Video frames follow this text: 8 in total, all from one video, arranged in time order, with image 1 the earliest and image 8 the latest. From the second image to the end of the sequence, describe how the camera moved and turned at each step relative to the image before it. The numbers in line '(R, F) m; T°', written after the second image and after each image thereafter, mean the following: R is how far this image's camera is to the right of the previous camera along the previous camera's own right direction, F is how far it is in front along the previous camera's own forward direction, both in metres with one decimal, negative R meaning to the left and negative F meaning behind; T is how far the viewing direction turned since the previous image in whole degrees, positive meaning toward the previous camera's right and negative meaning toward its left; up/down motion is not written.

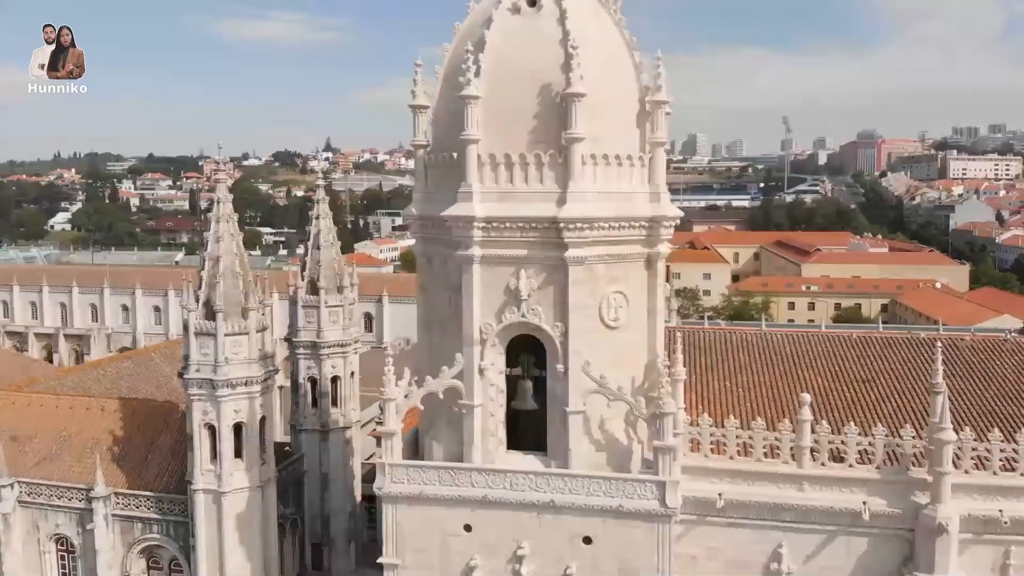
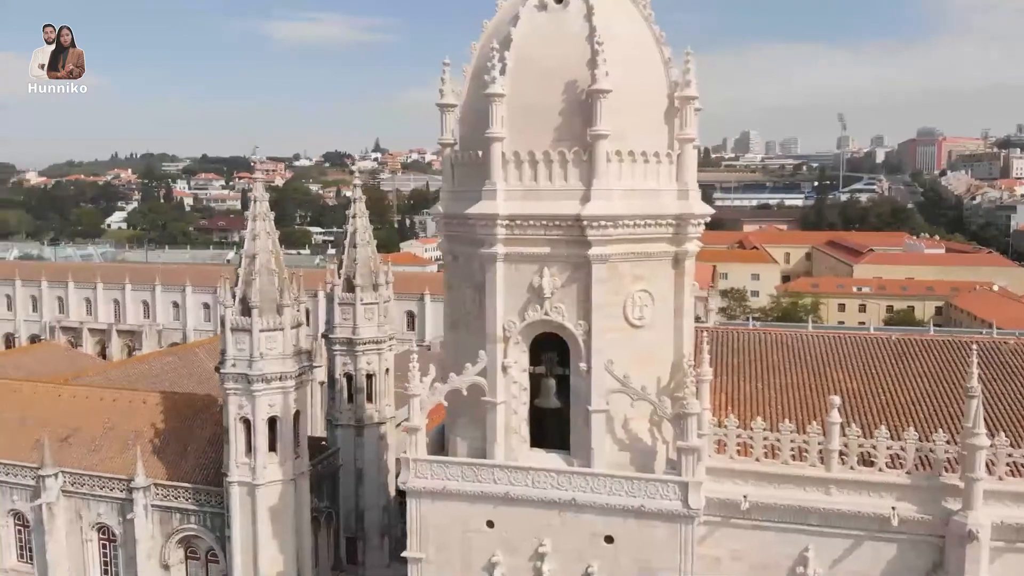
(+0.5, 0.0) m; -3°
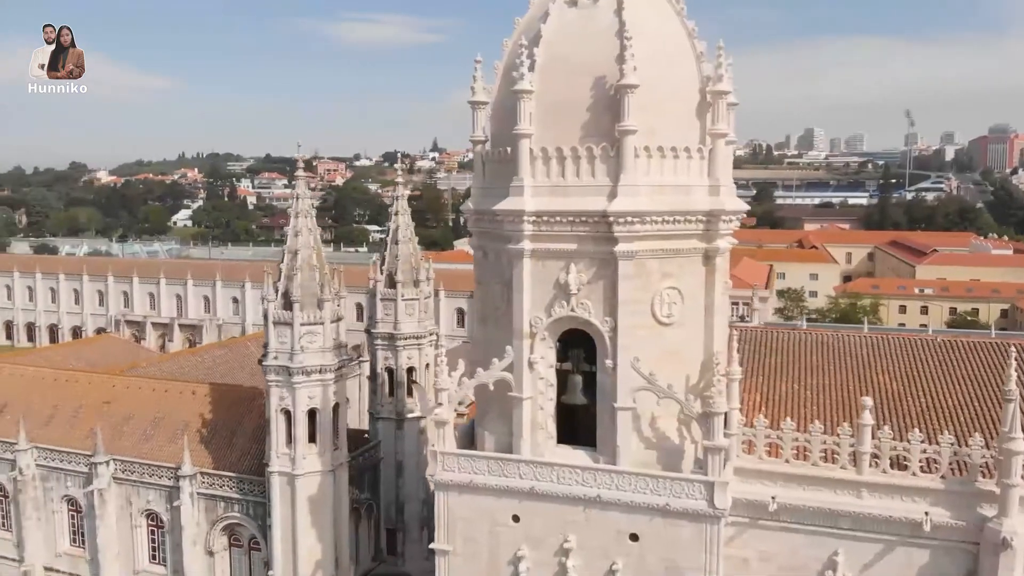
(+0.7, 0.0) m; -4°
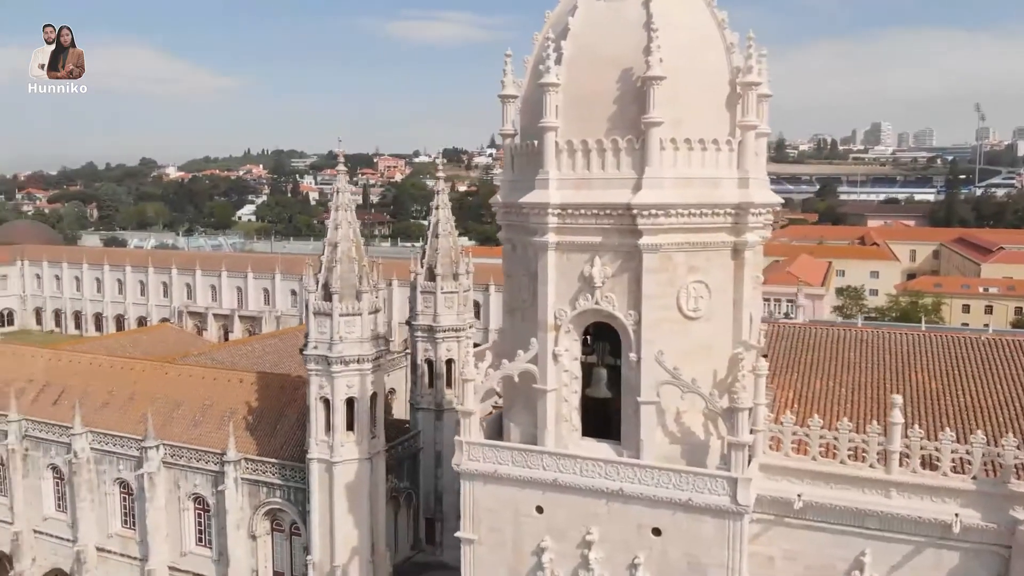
(+0.7, -0.1) m; -4°
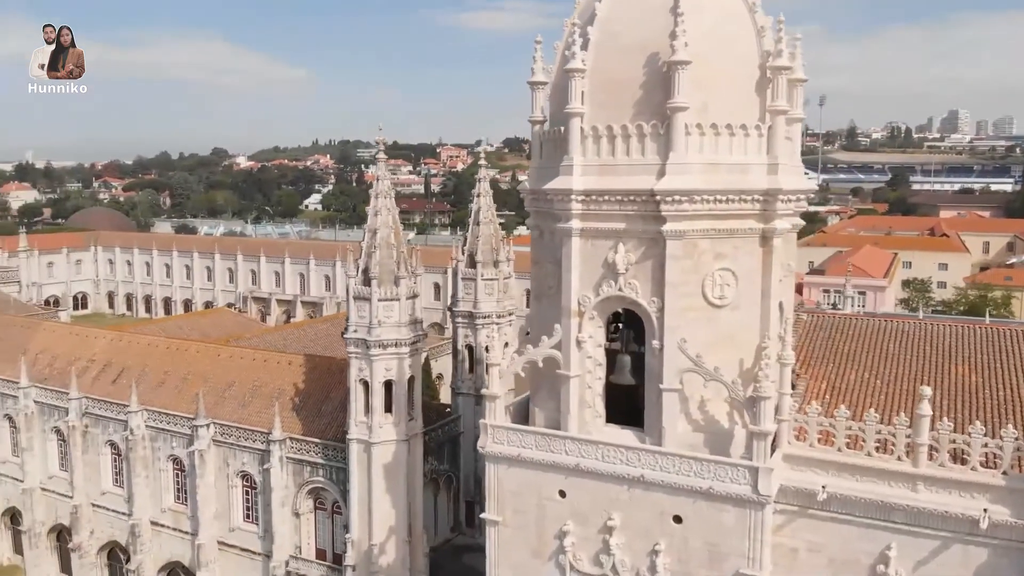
(+0.8, -0.1) m; -5°
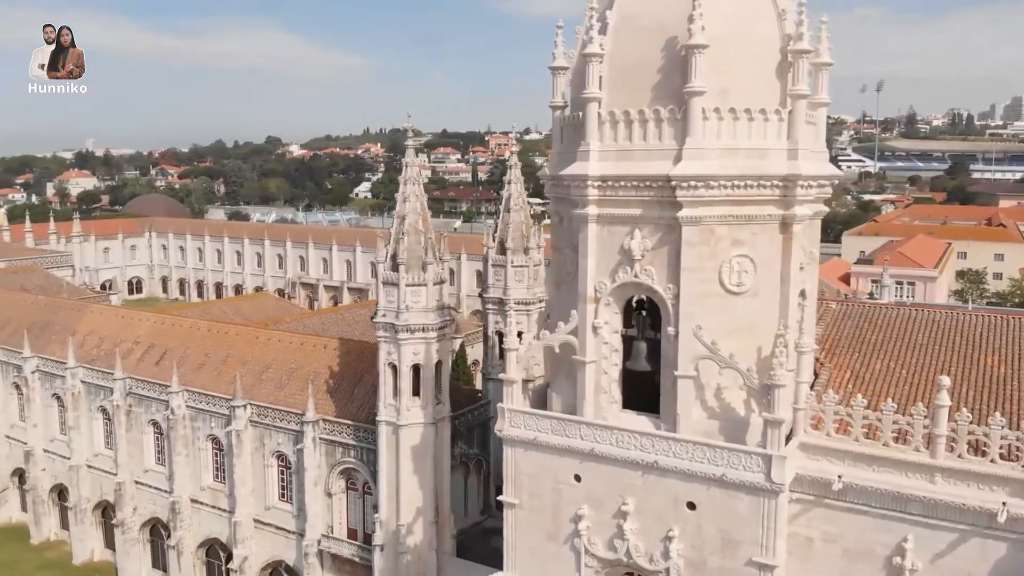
(+0.7, -0.1) m; -4°
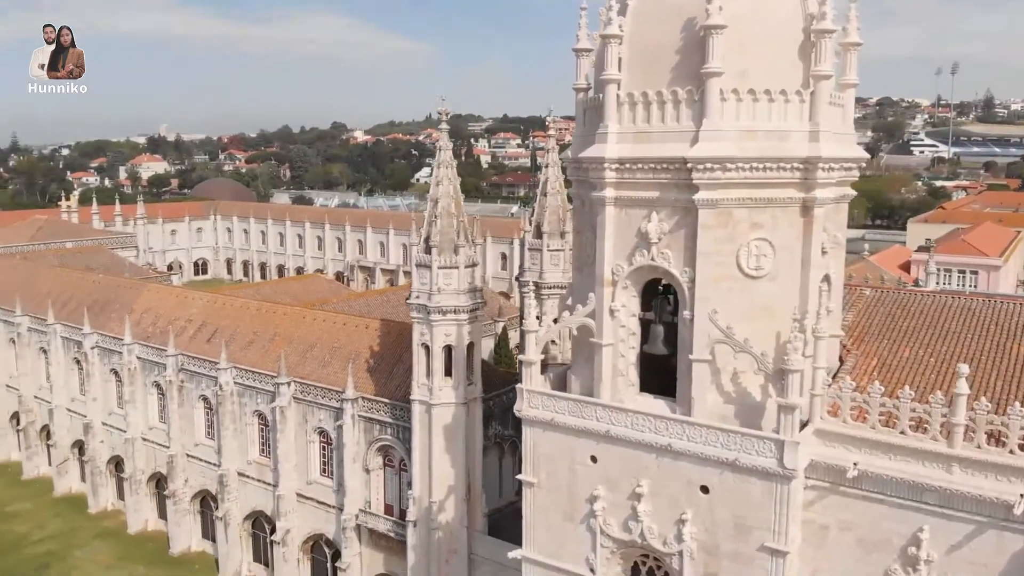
(+1.0, -0.1) m; -5°
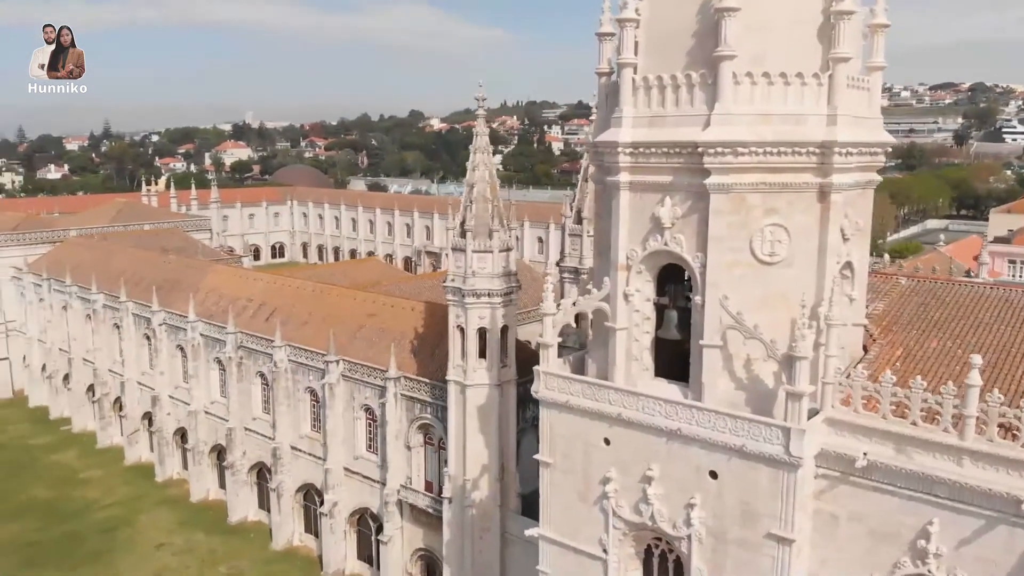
(+1.3, -0.2) m; -6°
